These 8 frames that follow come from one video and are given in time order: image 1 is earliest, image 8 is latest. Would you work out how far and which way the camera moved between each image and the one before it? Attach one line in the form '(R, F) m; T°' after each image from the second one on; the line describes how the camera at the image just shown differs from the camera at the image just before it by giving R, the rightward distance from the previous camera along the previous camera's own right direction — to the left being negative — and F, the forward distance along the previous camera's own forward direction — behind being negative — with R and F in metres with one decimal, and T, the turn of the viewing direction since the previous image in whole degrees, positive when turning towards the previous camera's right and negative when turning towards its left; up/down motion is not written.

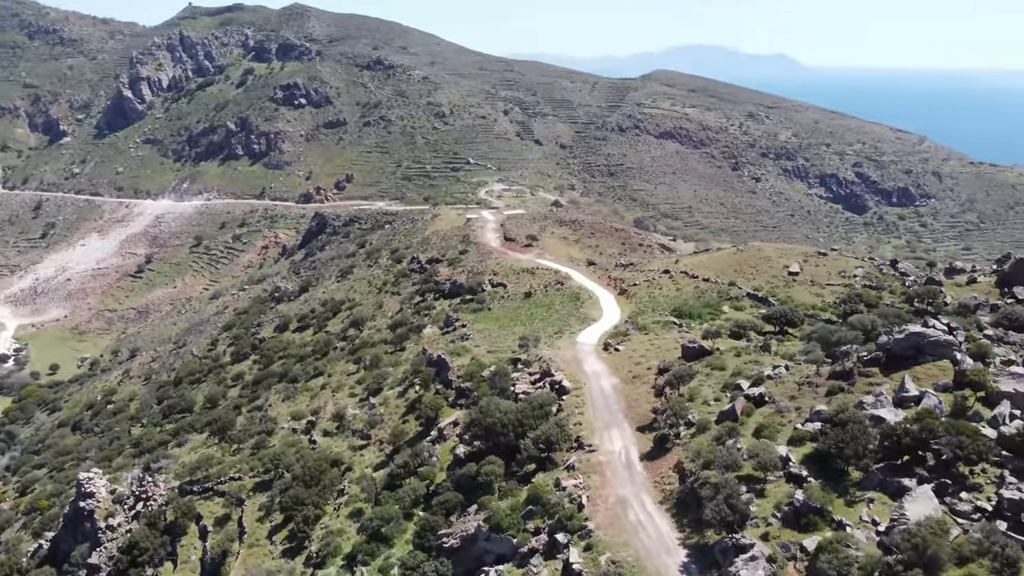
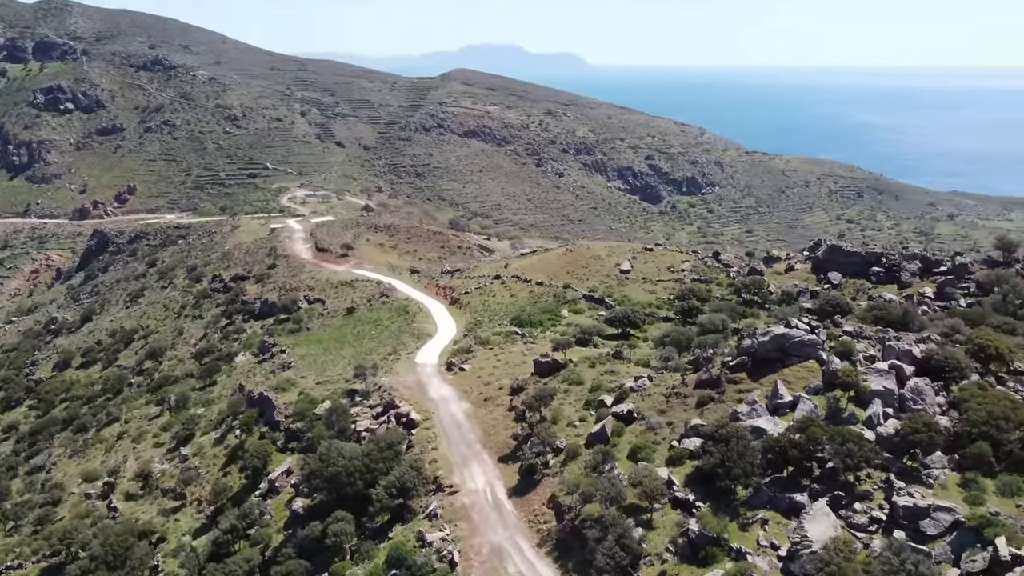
(-1.2, +4.6) m; +13°
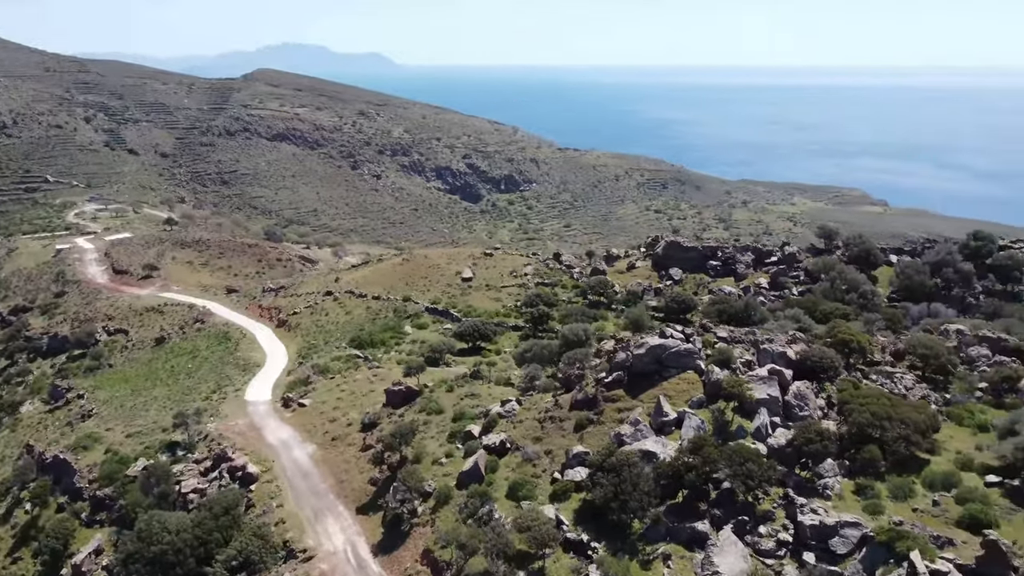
(-1.1, +4.1) m; +13°
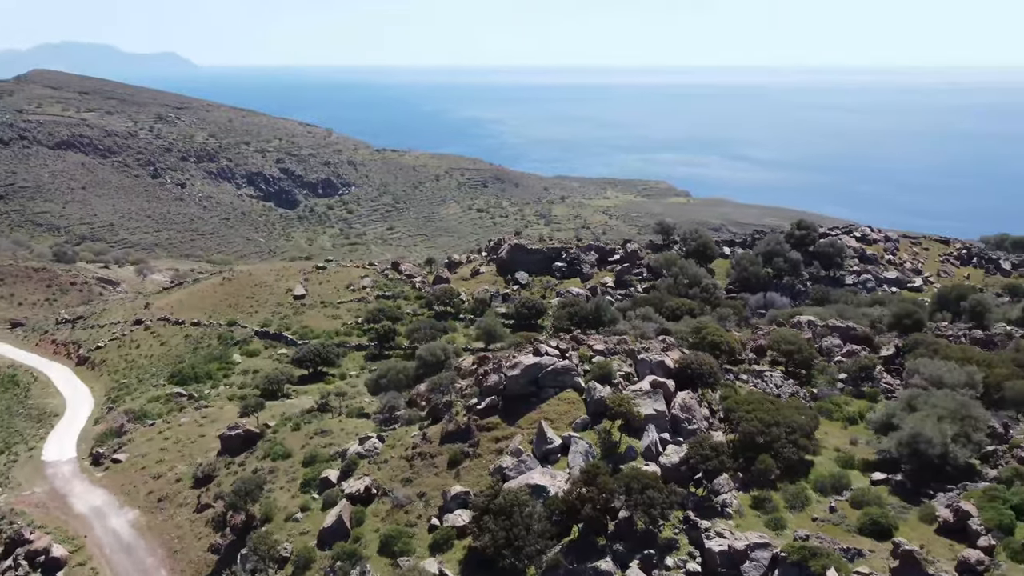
(-1.2, +3.5) m; +12°
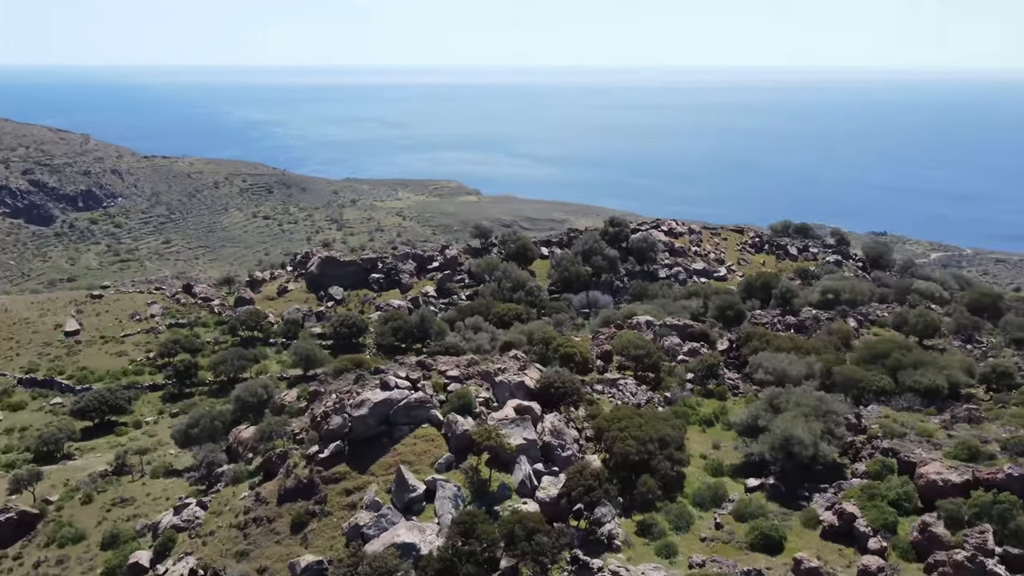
(-1.5, +3.4) m; +14°
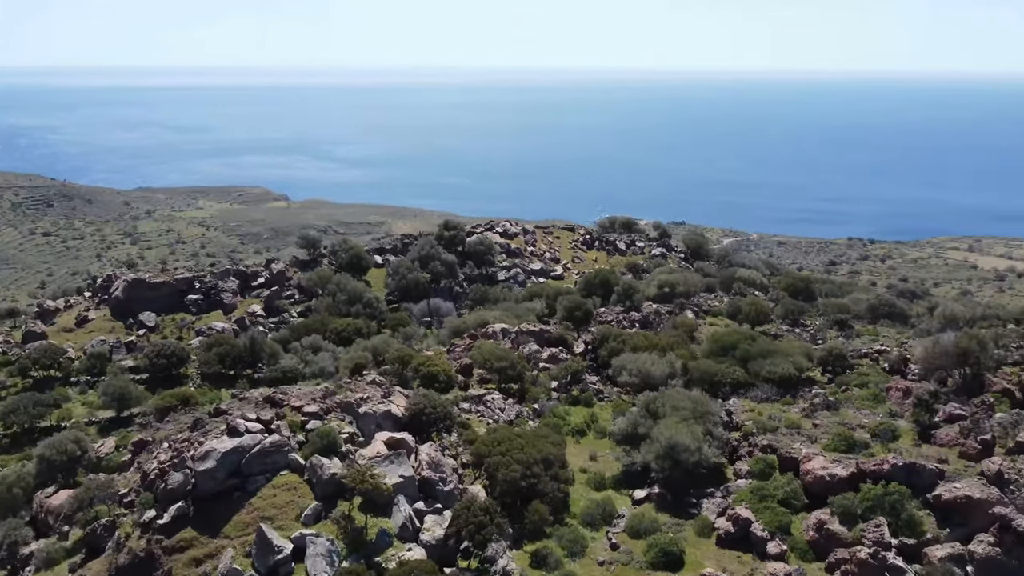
(-1.4, +2.4) m; +13°
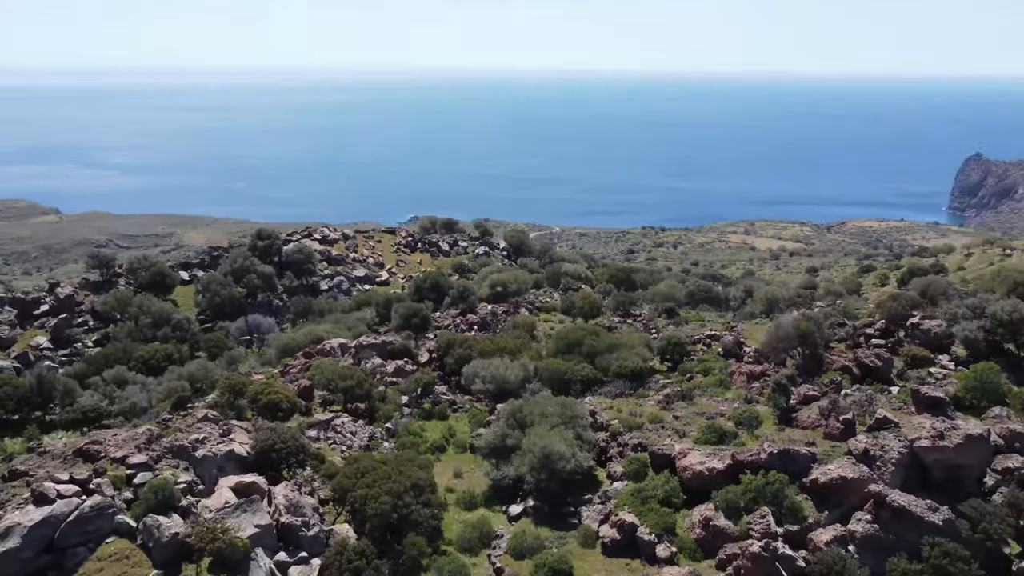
(-1.3, +1.9) m; +13°
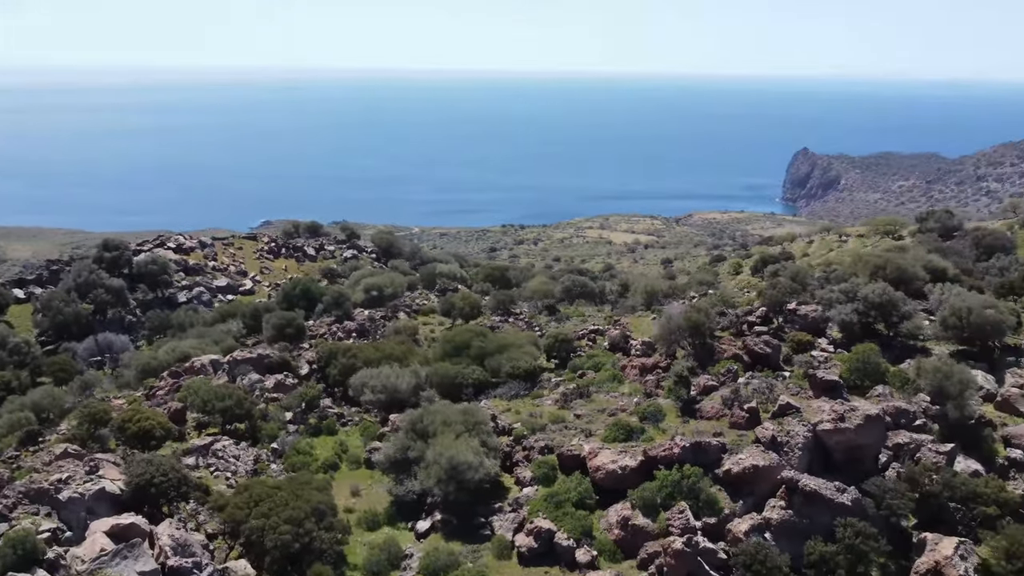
(-1.1, +1.1) m; +10°
